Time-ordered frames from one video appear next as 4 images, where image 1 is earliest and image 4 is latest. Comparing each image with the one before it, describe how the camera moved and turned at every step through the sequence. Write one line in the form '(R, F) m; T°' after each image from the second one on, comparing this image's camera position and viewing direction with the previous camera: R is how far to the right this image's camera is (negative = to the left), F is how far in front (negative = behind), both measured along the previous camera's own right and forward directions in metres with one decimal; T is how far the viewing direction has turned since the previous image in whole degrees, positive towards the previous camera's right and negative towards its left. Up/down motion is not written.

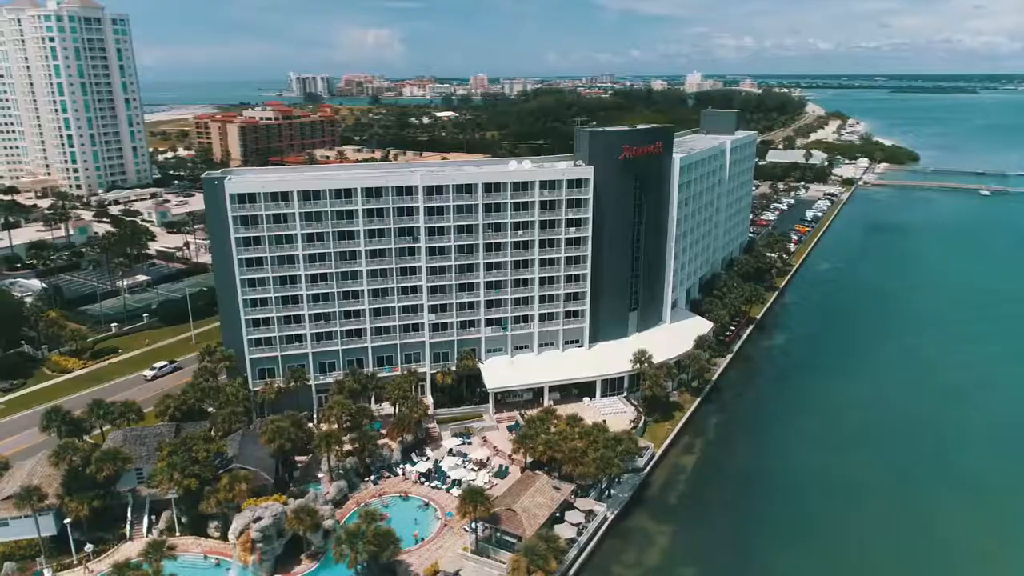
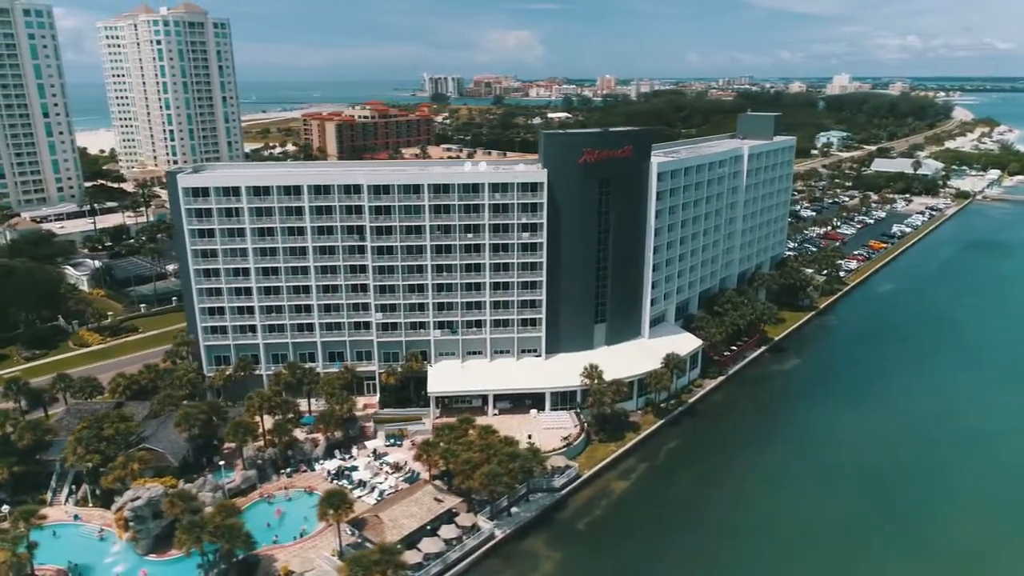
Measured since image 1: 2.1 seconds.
(+16.2, +3.1) m; -10°
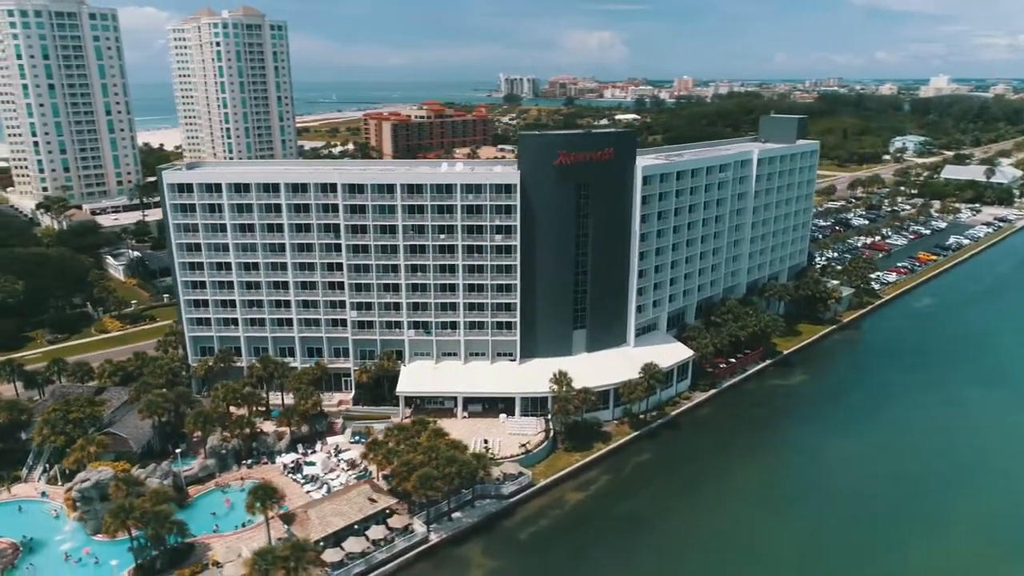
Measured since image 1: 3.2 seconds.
(+9.3, +1.3) m; -6°
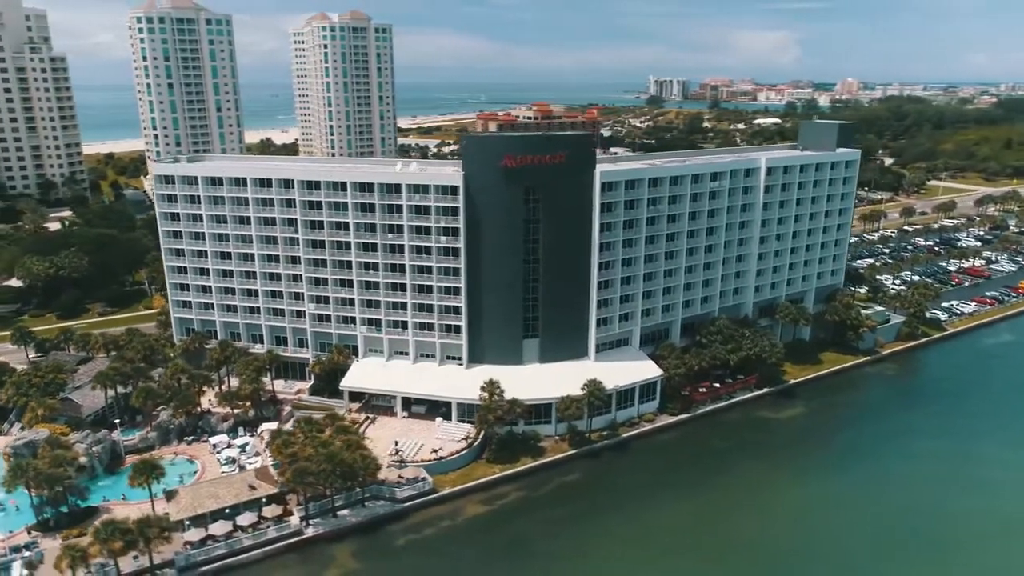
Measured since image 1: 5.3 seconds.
(+17.9, +3.3) m; -12°
